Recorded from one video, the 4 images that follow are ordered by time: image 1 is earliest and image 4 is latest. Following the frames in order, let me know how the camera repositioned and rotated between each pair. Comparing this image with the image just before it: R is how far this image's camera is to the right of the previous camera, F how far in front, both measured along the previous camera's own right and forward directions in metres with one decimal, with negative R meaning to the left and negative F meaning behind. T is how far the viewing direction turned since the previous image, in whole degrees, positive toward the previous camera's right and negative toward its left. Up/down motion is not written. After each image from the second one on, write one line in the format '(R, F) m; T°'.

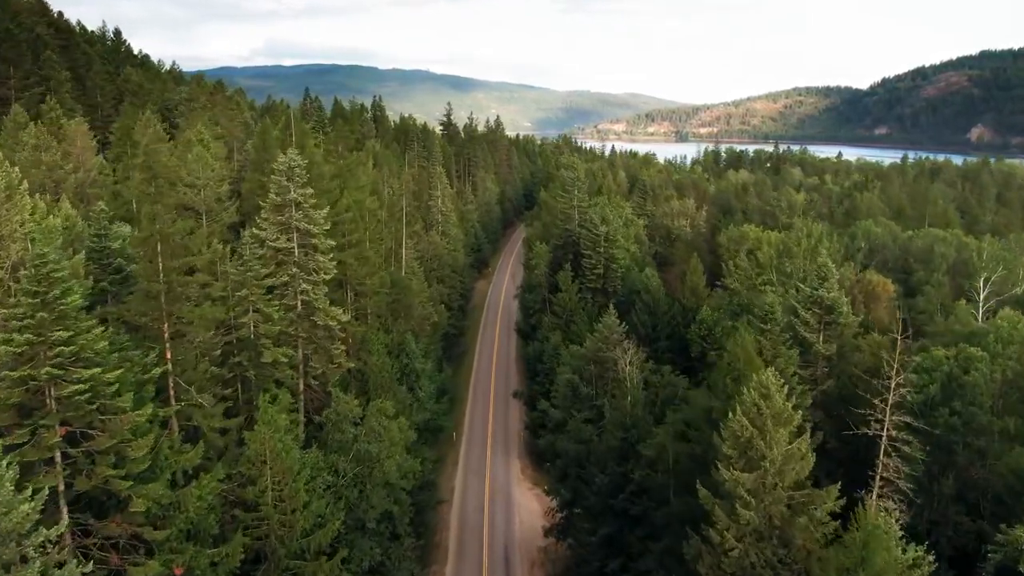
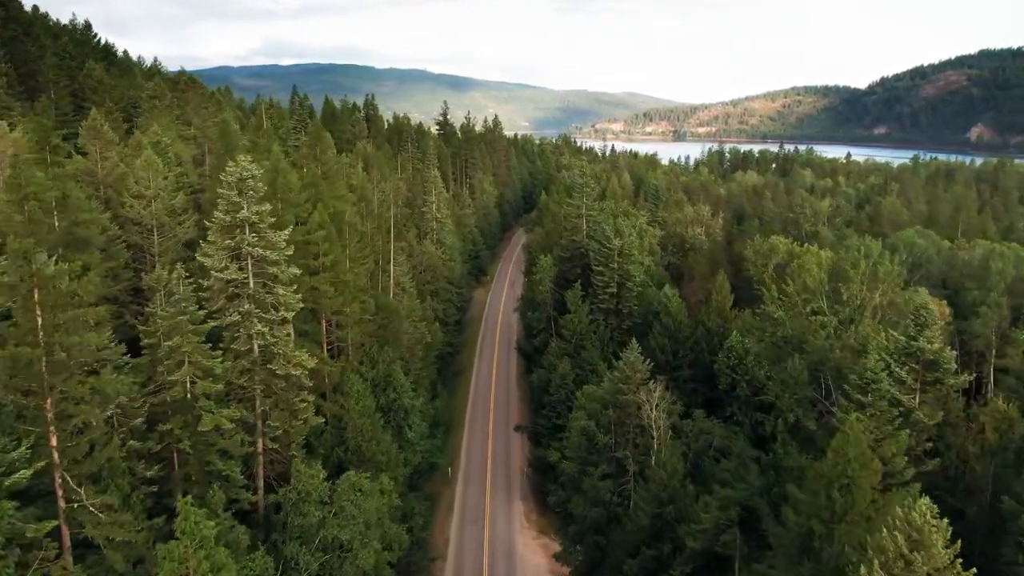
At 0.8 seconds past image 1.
(-0.4, +7.0) m; 0°
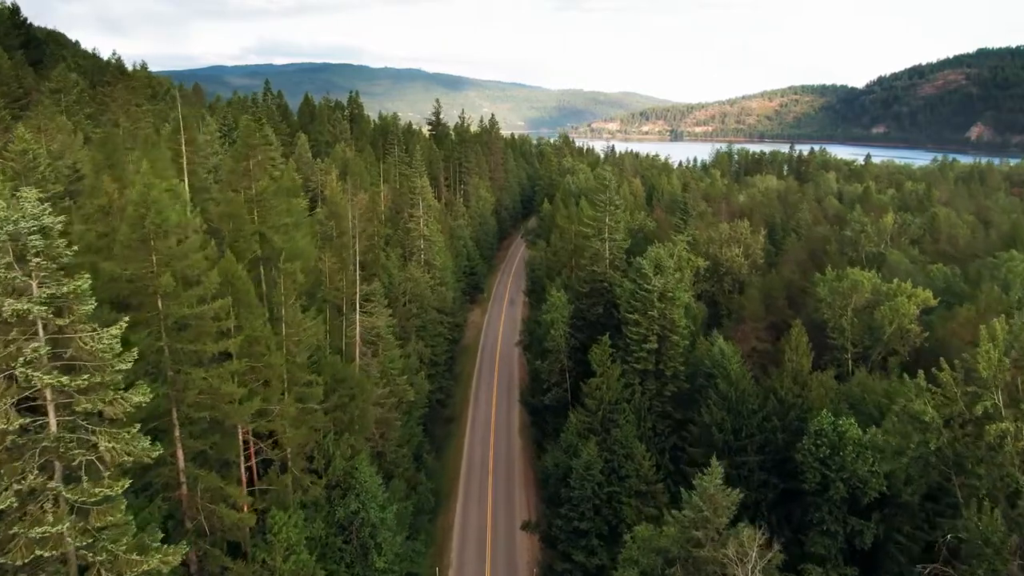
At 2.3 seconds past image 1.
(-0.7, +13.6) m; 0°
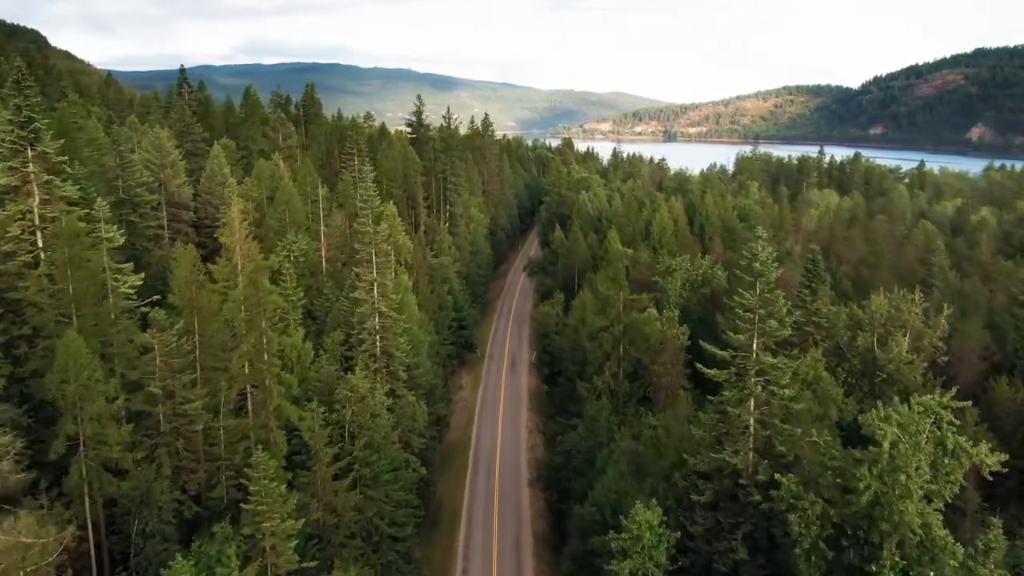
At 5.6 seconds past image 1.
(-1.5, +29.1) m; +1°
